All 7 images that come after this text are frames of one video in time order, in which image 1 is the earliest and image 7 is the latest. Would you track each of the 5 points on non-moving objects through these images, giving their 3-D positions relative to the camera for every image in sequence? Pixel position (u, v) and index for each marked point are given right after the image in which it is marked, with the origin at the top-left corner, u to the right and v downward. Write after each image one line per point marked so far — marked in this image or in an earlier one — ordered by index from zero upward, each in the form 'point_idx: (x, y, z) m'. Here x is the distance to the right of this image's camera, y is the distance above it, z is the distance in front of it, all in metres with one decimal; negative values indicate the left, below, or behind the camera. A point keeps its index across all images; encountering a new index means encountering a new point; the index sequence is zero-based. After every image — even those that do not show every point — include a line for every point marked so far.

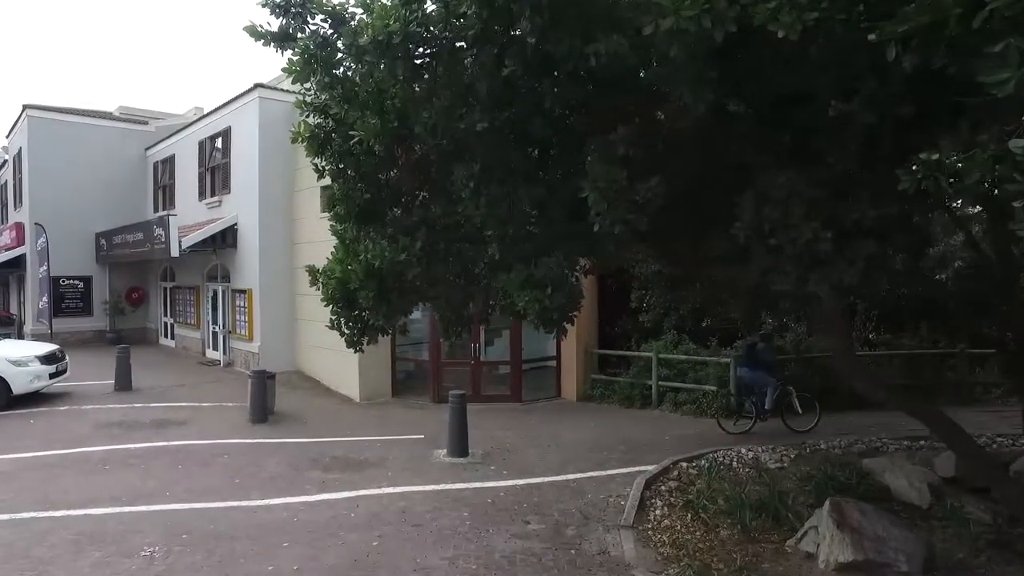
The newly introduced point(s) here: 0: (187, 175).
0: (-7.3, +2.6, +16.9) m
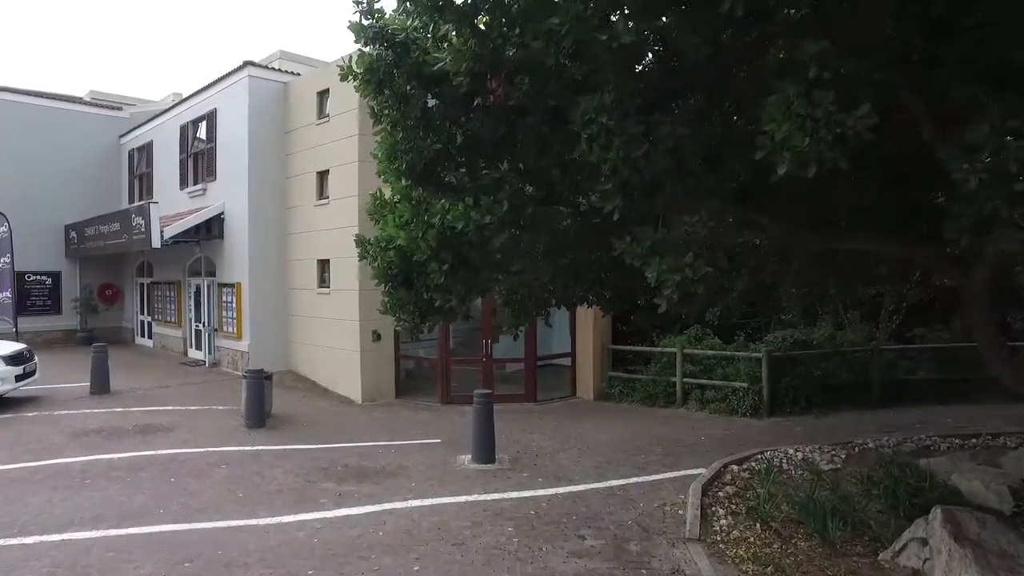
0: (-7.3, +2.7, +15.8) m
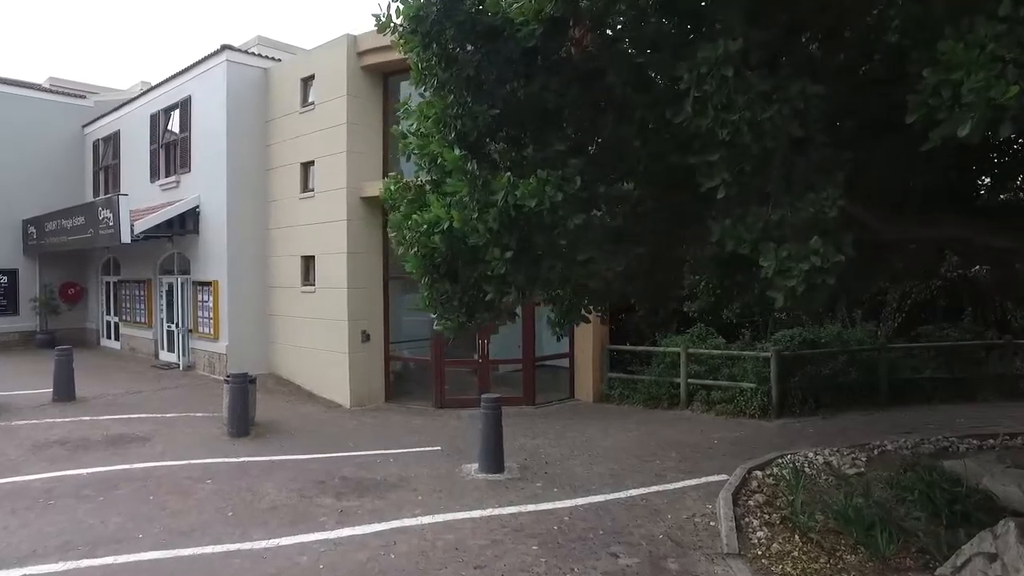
0: (-7.5, +2.7, +14.9) m
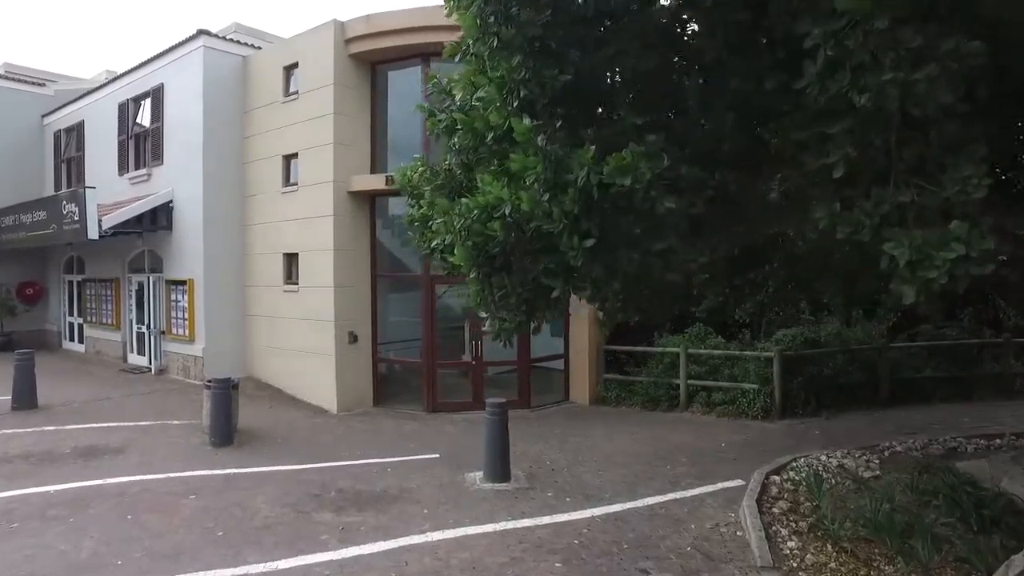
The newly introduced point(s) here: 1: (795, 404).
0: (-7.8, +2.7, +14.1) m
1: (+3.9, -1.6, +10.3) m
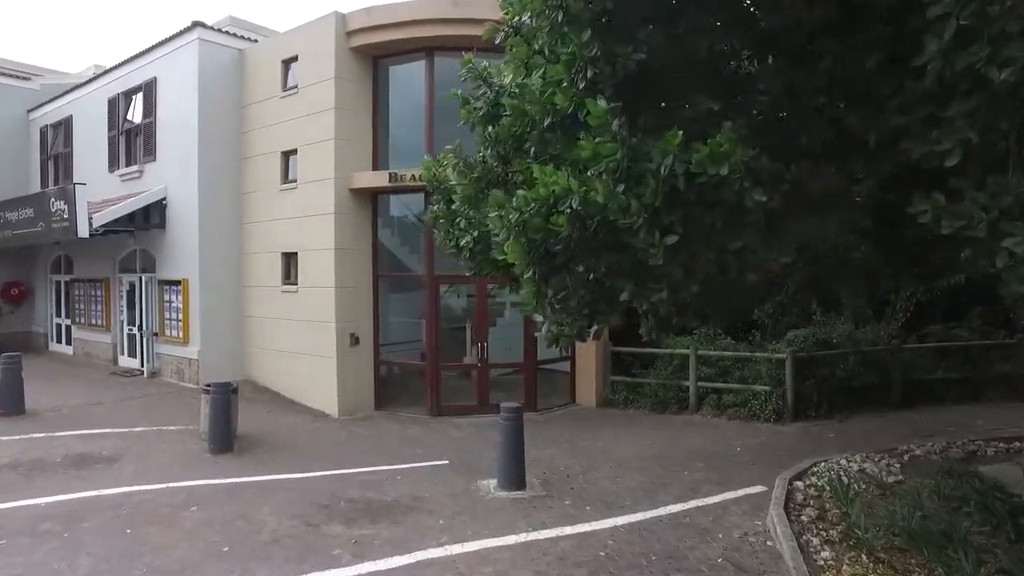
0: (-7.7, +2.7, +13.7) m
1: (+4.0, -1.6, +10.1) m
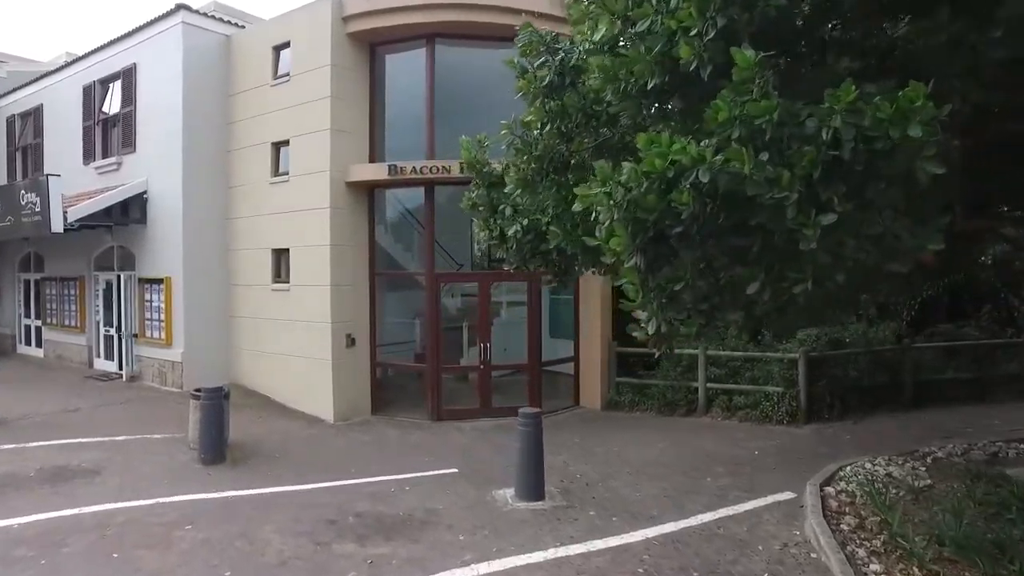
0: (-7.8, +2.7, +13.0) m
1: (+4.1, -1.6, +9.8) m
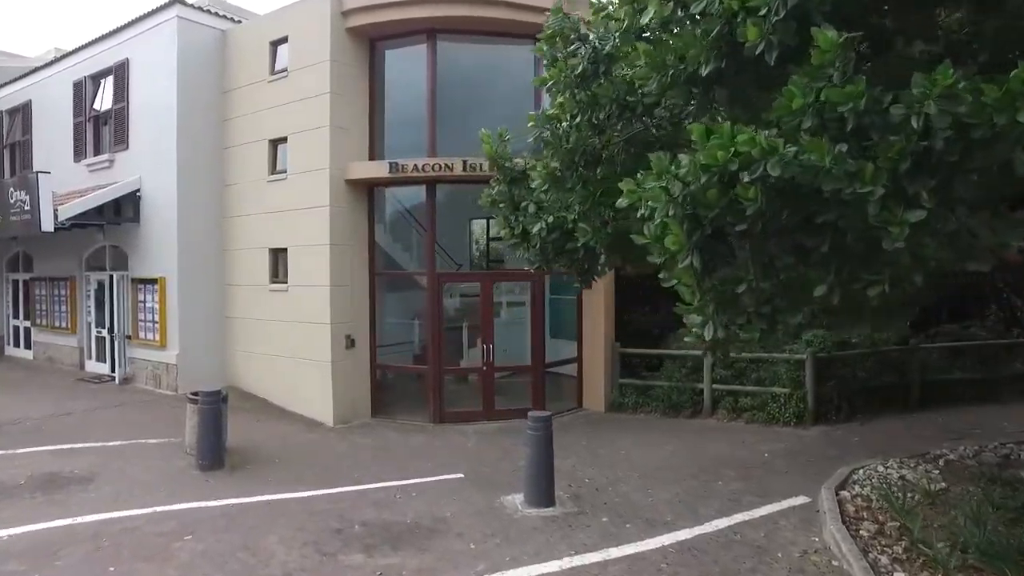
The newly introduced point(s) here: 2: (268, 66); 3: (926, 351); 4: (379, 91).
0: (-7.8, +2.7, +12.7) m
1: (+4.1, -1.6, +9.7) m
2: (-3.3, +3.0, +10.1) m
3: (+5.8, -0.9, +10.4) m
4: (-1.7, +2.6, +9.8) m
